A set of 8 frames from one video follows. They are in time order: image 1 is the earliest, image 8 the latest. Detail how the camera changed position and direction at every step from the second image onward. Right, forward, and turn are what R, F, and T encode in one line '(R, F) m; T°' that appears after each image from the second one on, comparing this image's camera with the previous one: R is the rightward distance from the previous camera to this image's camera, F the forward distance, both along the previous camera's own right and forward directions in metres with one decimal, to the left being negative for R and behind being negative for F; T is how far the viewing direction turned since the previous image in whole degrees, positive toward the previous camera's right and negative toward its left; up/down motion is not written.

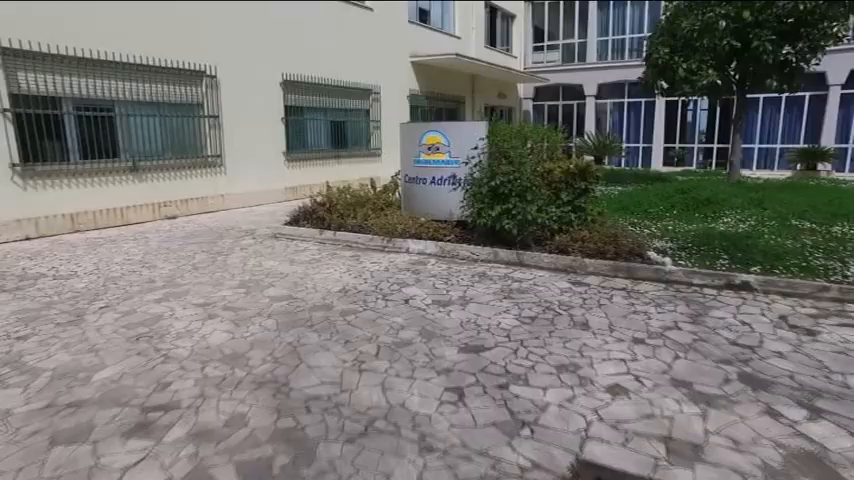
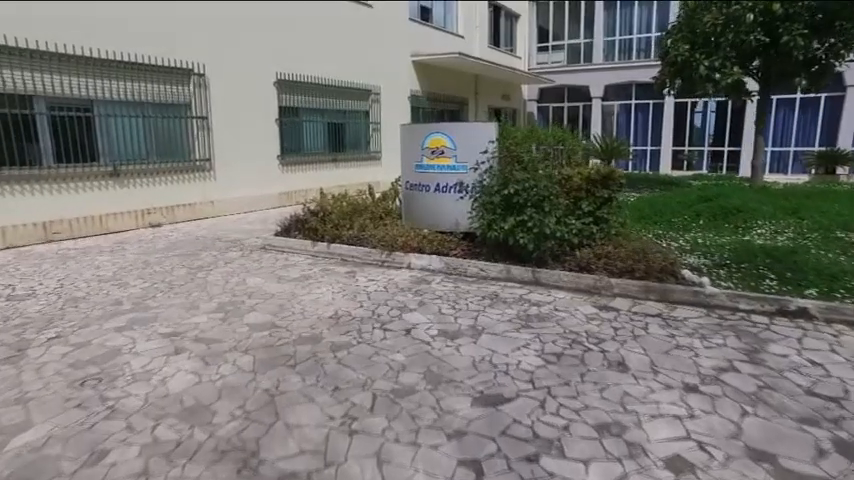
(0.0, +0.7) m; 0°
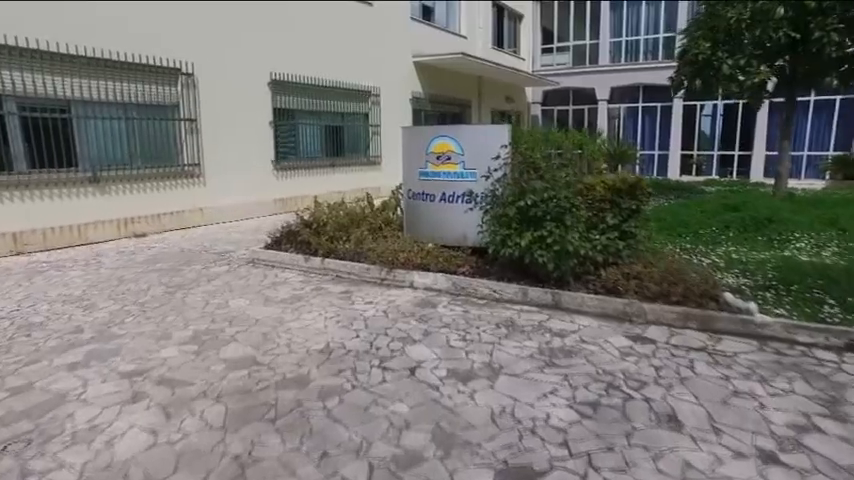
(0.0, +0.6) m; 0°
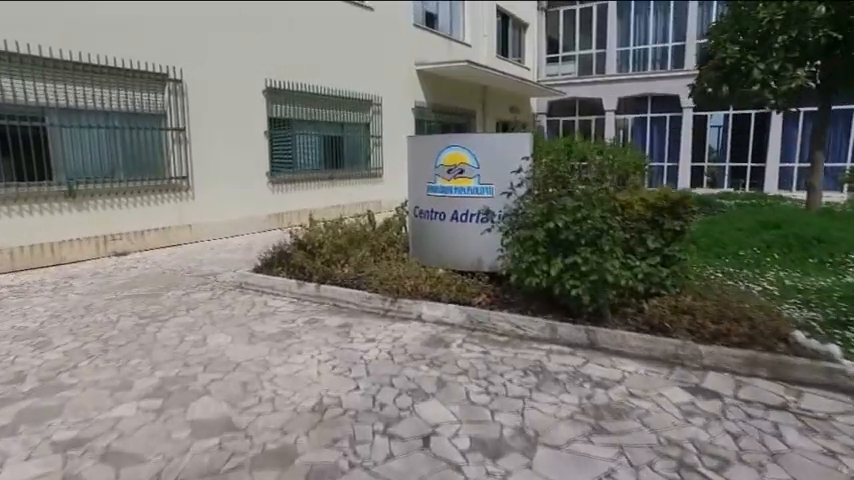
(-0.1, +0.7) m; 0°
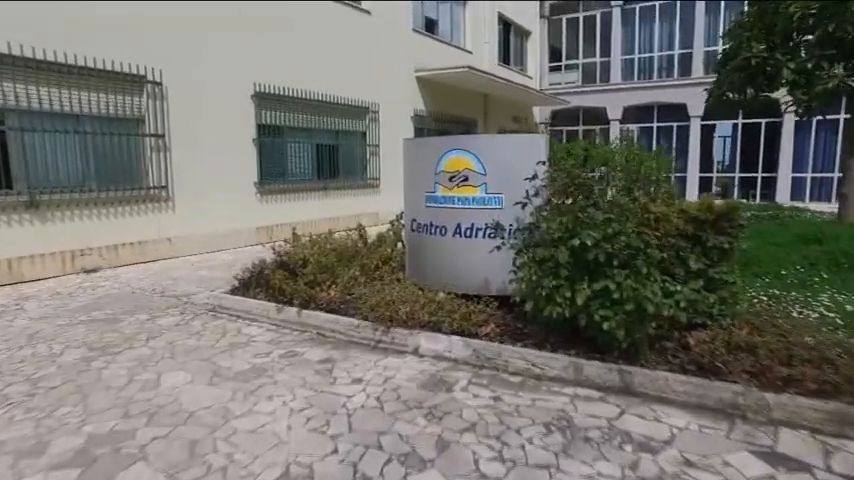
(0.0, +0.7) m; 0°
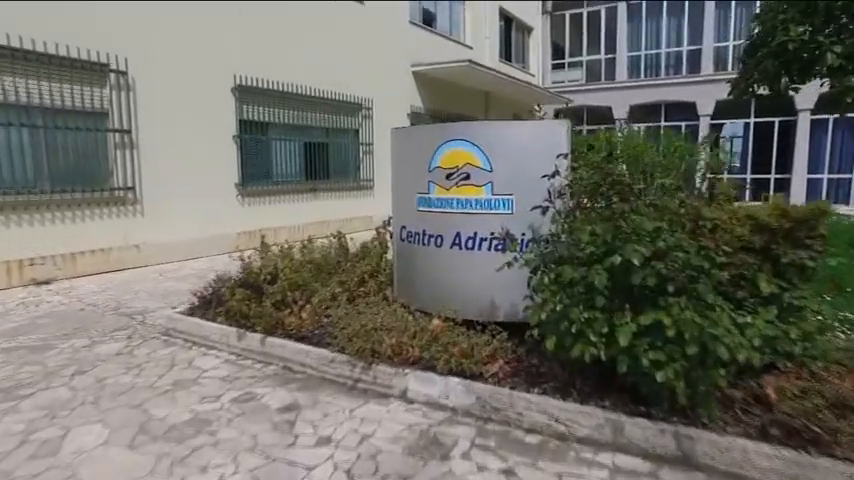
(+0.1, +0.9) m; 0°
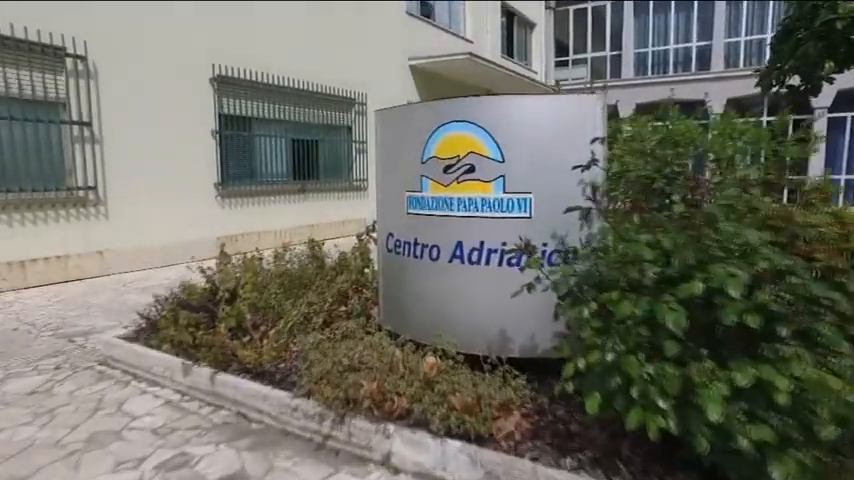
(0.0, +0.8) m; 0°
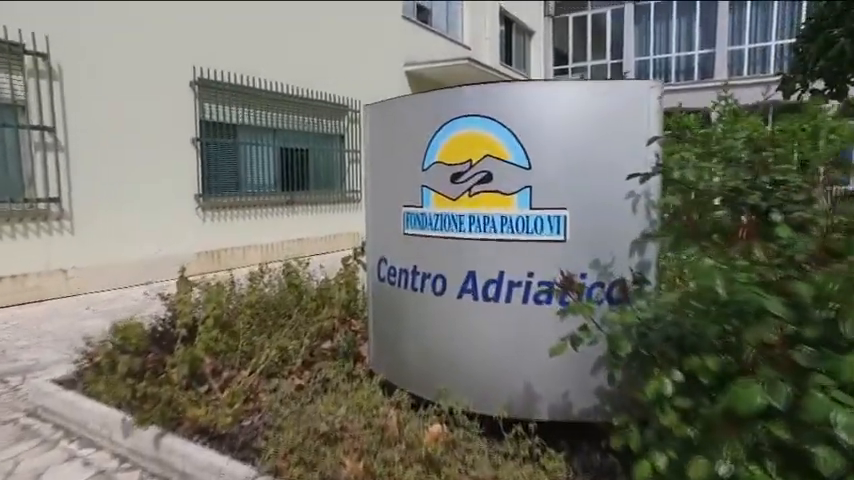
(0.0, +0.6) m; 0°
